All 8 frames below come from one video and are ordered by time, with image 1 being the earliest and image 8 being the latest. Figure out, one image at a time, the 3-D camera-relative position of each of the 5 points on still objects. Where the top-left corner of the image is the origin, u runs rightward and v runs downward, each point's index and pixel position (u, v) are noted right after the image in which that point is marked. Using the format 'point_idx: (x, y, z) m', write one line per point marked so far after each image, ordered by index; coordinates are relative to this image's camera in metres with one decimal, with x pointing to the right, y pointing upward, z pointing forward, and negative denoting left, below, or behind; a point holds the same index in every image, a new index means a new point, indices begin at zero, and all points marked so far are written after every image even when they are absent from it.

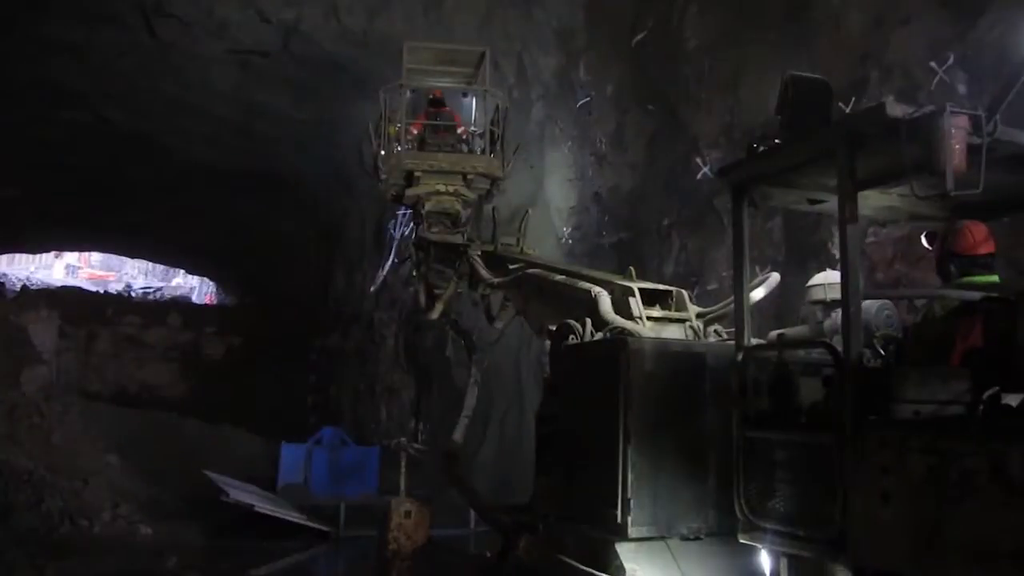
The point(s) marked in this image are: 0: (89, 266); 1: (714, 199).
0: (-9.2, +0.4, +19.1) m
1: (+2.0, +0.9, +8.9) m
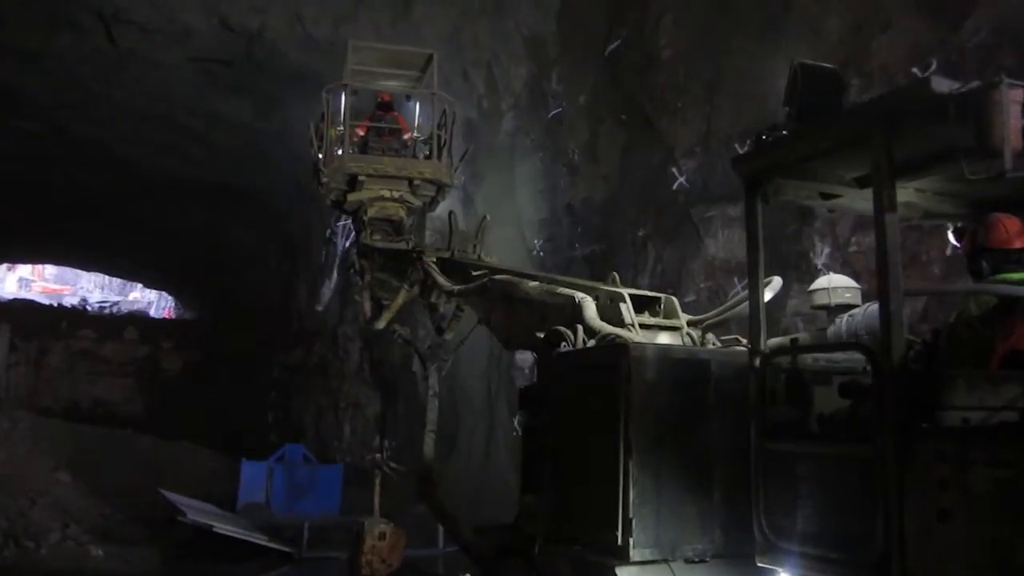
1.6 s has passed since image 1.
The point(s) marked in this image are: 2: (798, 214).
0: (-9.9, +0.1, +18.5) m
1: (+1.7, +0.8, +8.7) m
2: (+2.4, +0.6, +7.4) m
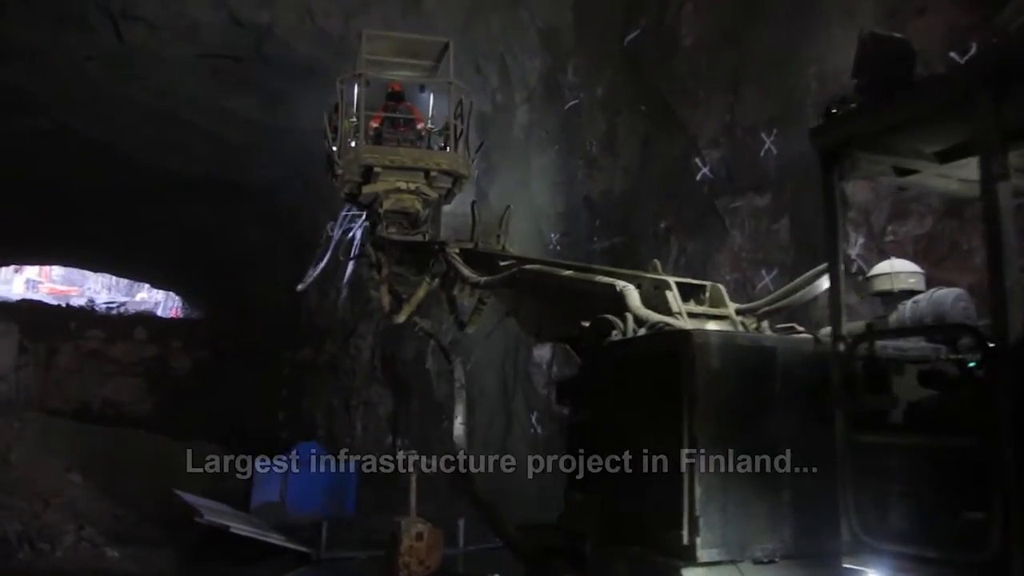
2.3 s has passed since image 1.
0: (-9.7, +0.1, +18.4) m
1: (+1.9, +0.9, +8.5) m
2: (+2.6, +0.7, +7.2) m
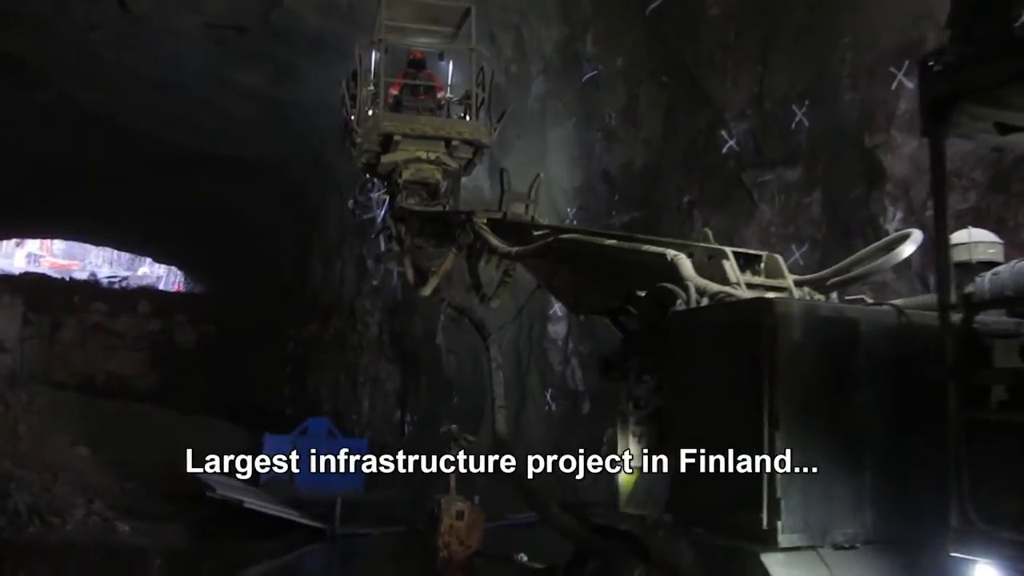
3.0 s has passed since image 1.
0: (-9.5, +0.7, +18.1) m
1: (+2.1, +1.1, +8.3) m
2: (+2.8, +0.9, +7.0) m
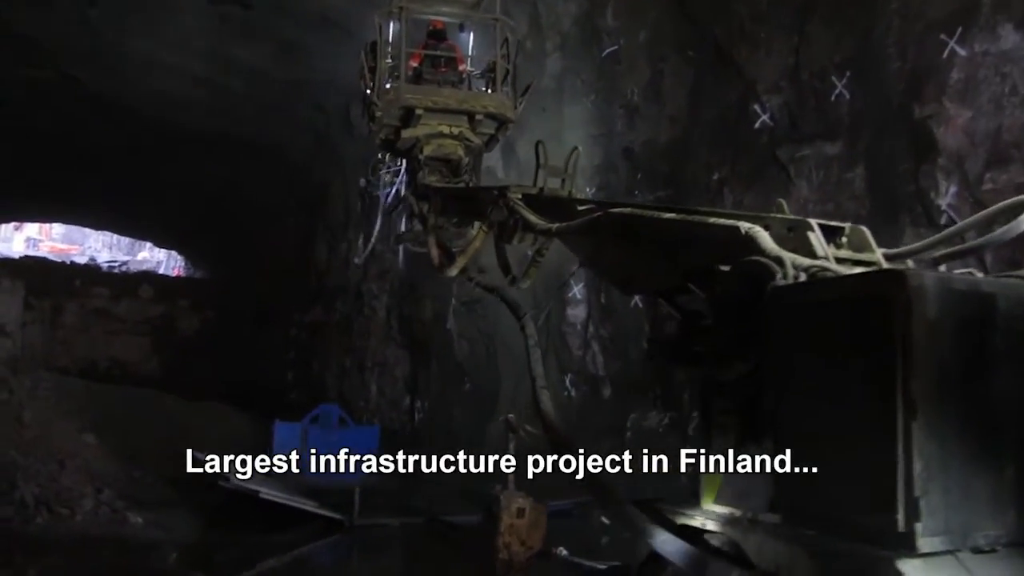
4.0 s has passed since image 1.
0: (-9.3, +1.0, +17.8) m
1: (+2.4, +1.3, +8.0) m
2: (+3.0, +1.0, +6.7) m
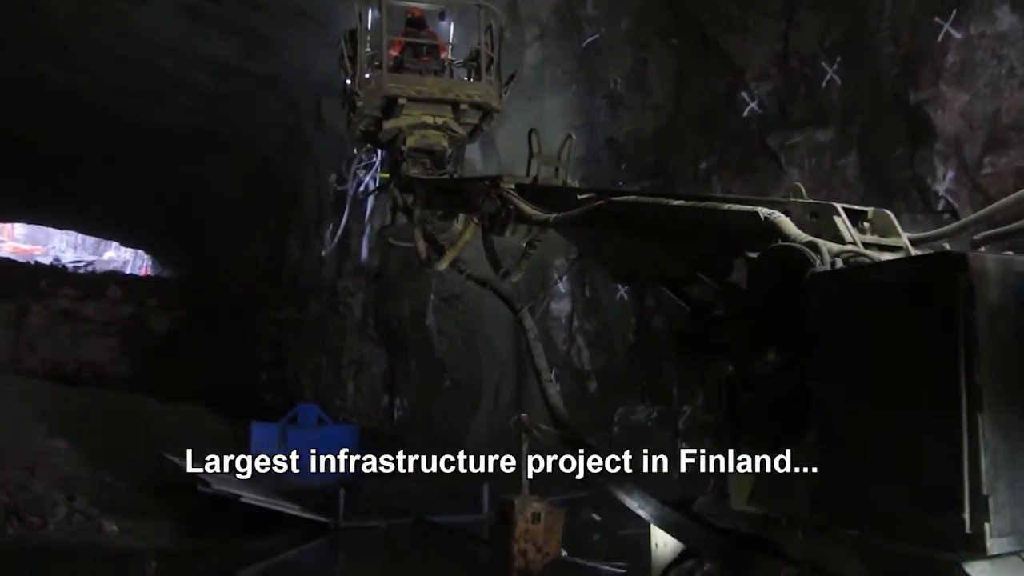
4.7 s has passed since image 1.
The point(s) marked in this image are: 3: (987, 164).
0: (-9.7, +1.0, +17.3) m
1: (+2.2, +1.3, +7.9) m
2: (+2.9, +1.1, +6.5) m
3: (+3.2, +0.8, +5.9) m
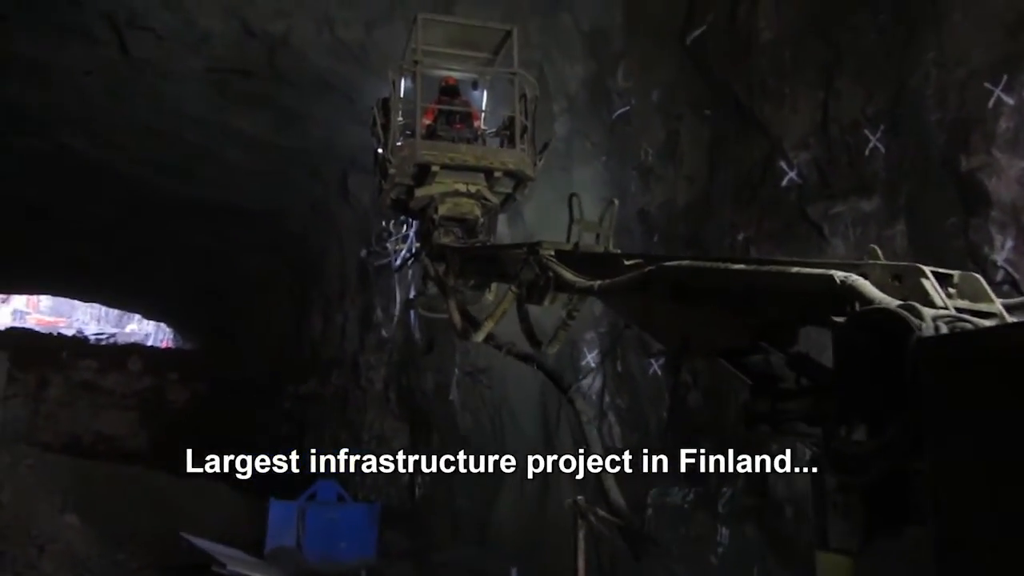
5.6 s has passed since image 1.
0: (-9.2, -0.4, +17.3) m
1: (+2.5, +0.7, +7.6) m
2: (+3.2, +0.6, +6.3) m
3: (+3.4, +0.3, +5.7) m
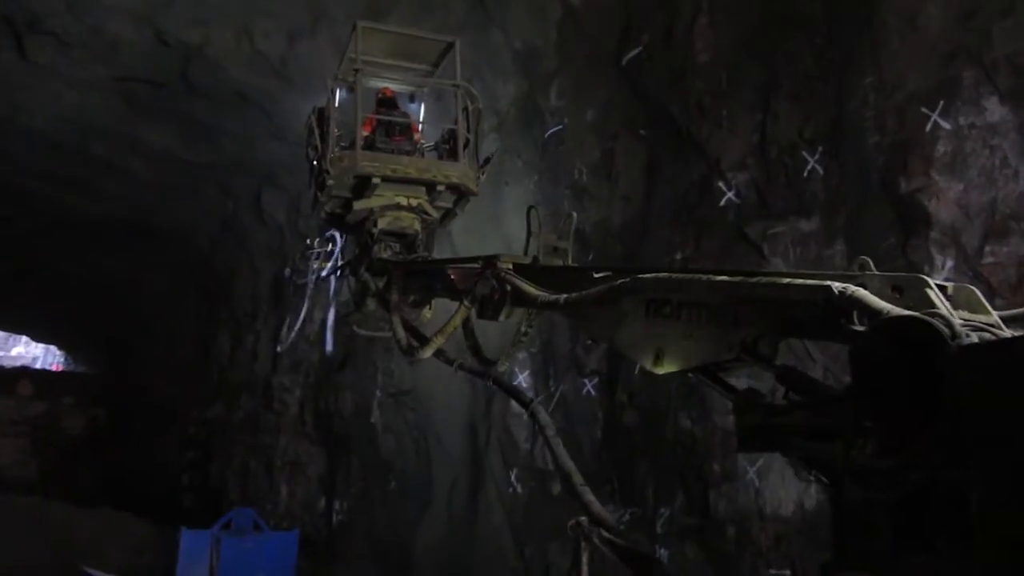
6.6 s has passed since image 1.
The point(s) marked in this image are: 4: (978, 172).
0: (-10.7, -0.7, +16.0) m
1: (+2.0, +0.5, +7.7) m
2: (+2.8, +0.5, +6.4) m
3: (+3.1, +0.2, +5.8) m
4: (+3.1, +0.8, +5.9) m
